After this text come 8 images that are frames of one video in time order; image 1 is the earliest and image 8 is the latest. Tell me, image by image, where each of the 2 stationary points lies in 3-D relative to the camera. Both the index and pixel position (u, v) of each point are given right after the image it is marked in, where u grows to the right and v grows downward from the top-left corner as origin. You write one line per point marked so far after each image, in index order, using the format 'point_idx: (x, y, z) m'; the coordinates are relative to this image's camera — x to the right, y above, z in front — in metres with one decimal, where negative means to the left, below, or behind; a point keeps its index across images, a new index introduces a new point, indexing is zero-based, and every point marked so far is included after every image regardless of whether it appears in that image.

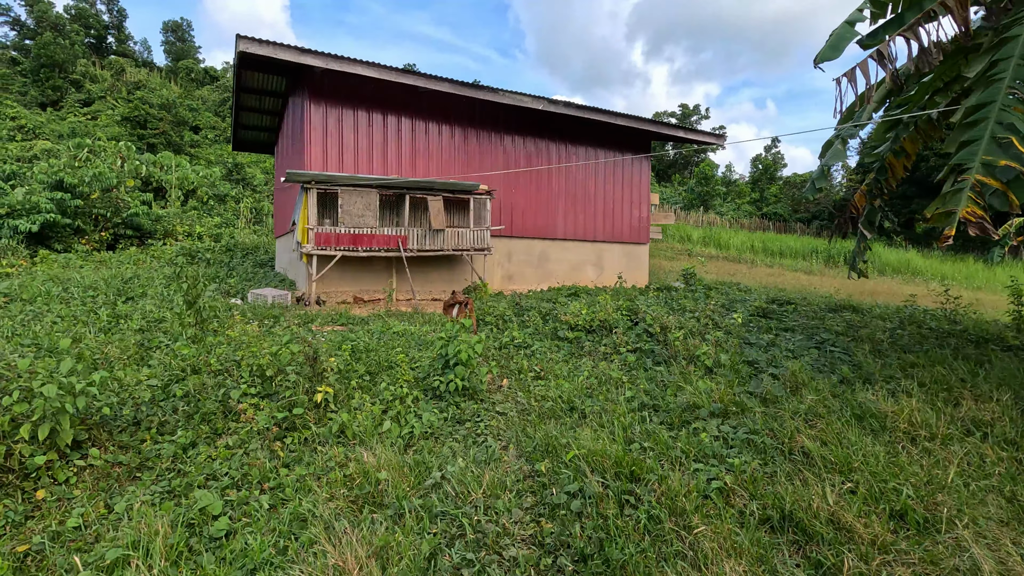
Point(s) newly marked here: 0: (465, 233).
0: (-1.1, +1.2, +12.0) m
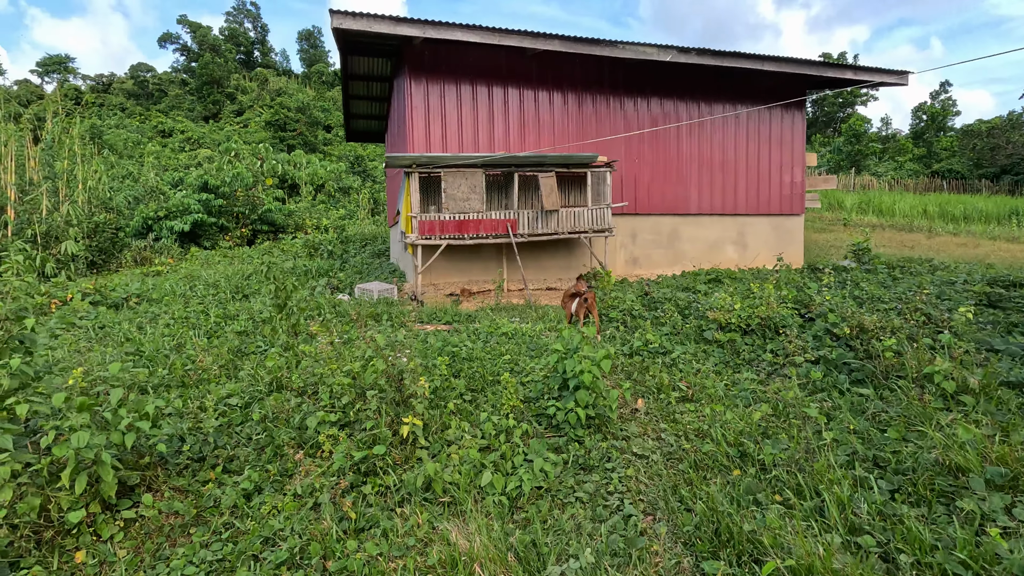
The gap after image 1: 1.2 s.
0: (+1.4, +1.5, +10.5) m
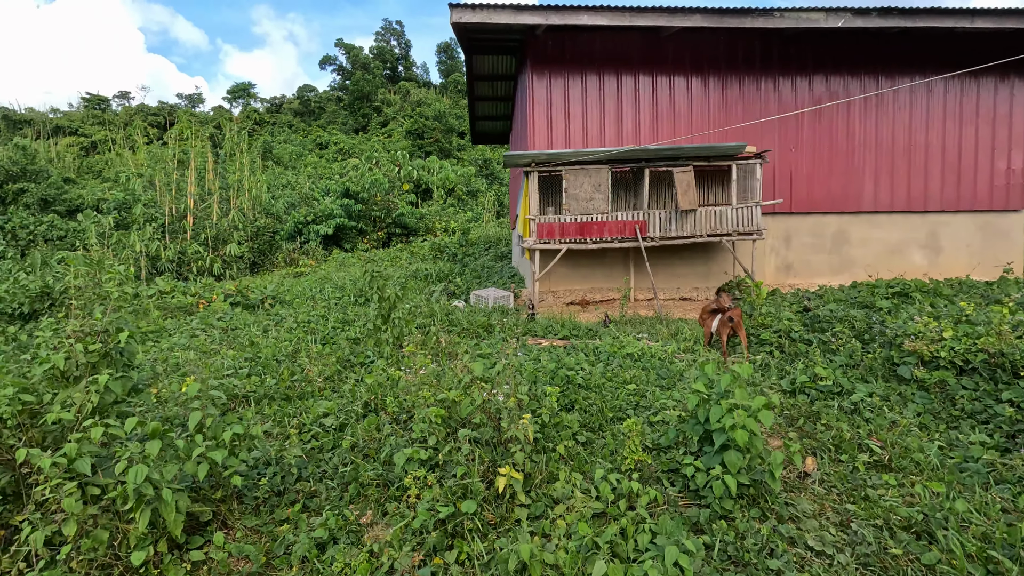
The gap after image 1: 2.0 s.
0: (+3.6, +1.3, +9.0) m
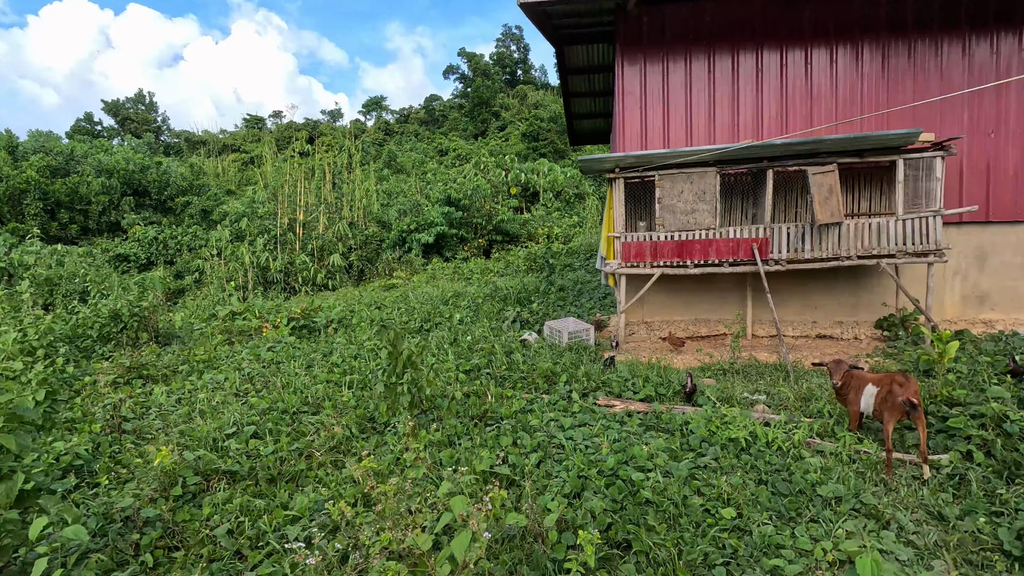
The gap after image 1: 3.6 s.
0: (+4.6, +0.8, +6.6) m
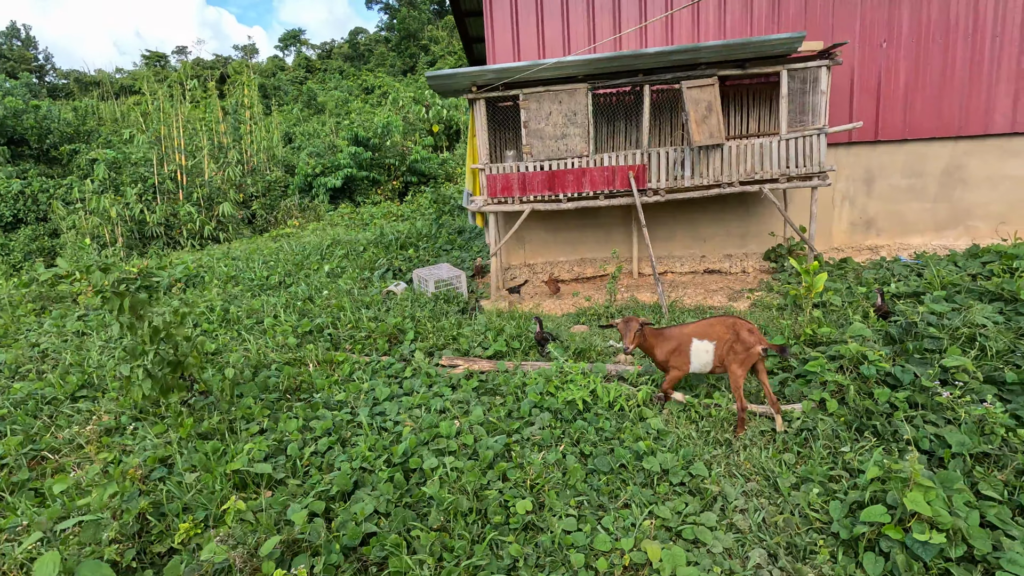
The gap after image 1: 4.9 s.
0: (+2.8, +1.6, +5.9) m
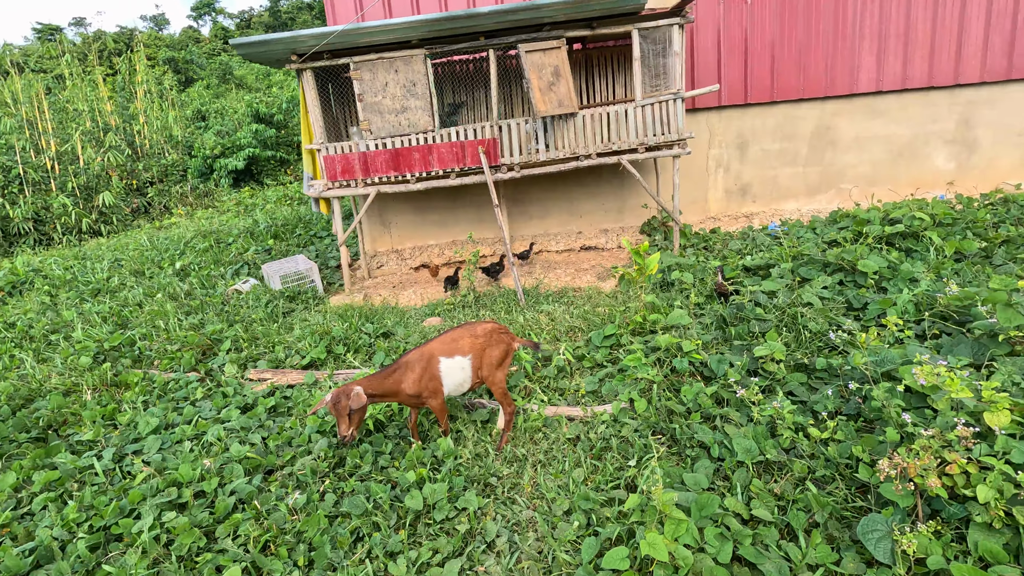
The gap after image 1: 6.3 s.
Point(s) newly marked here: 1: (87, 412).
0: (+1.2, +1.8, +5.5) m
1: (-3.0, -0.8, +3.7) m
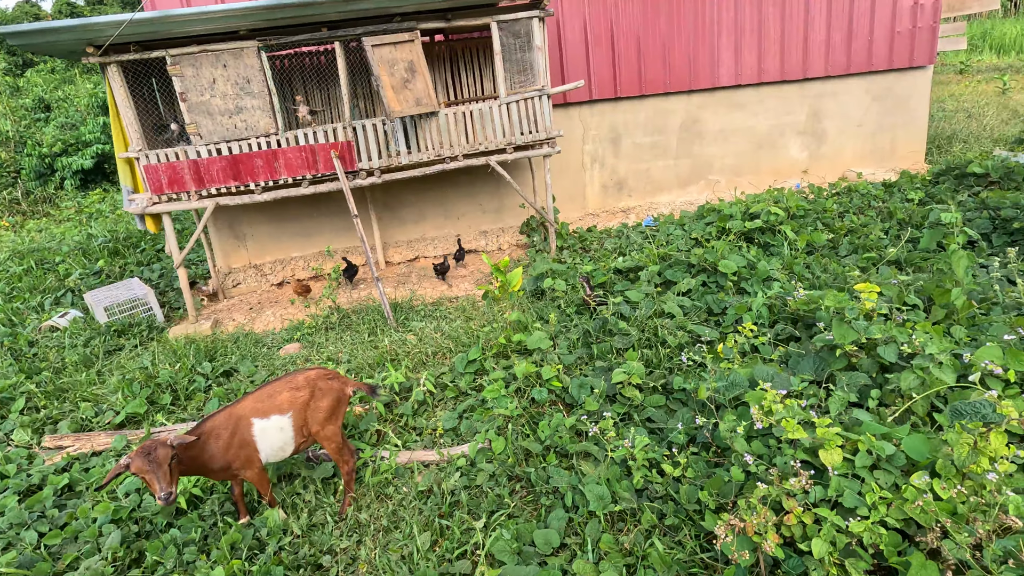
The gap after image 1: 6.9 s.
0: (-0.2, +1.7, +5.2) m
1: (-3.8, -1.2, +2.9) m
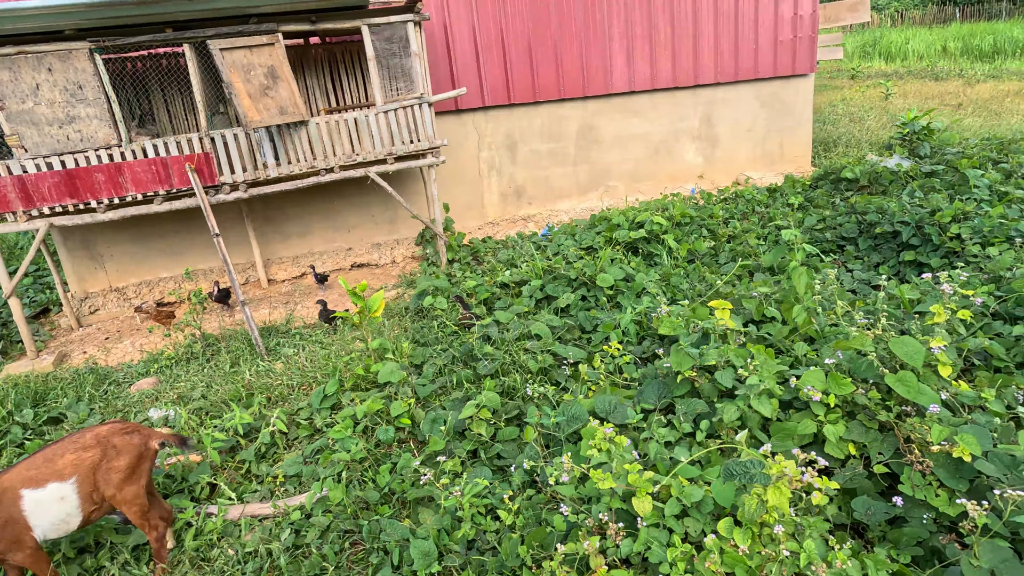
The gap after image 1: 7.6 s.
0: (-1.4, +1.6, +4.9) m
1: (-4.6, -1.5, +2.2) m
